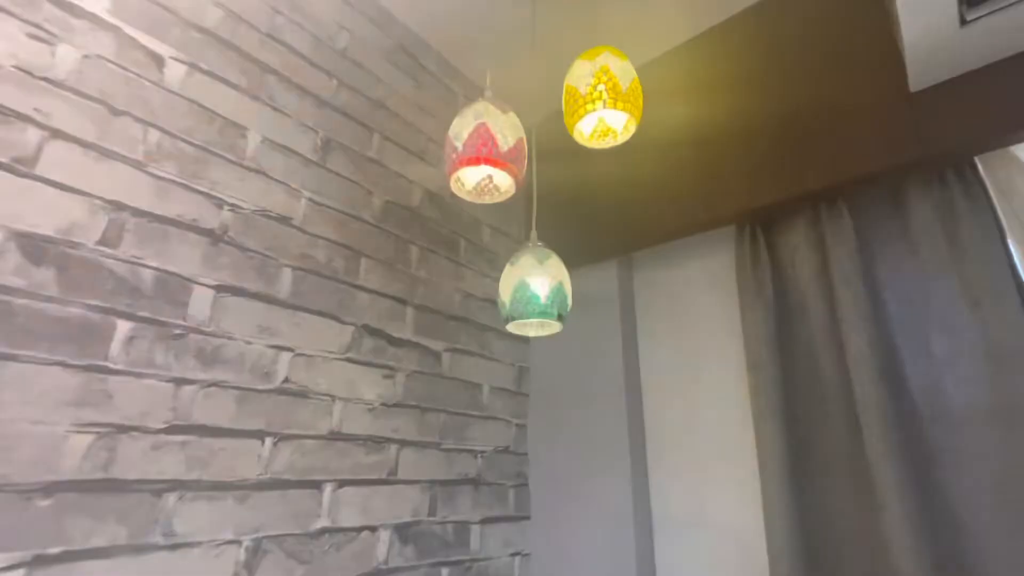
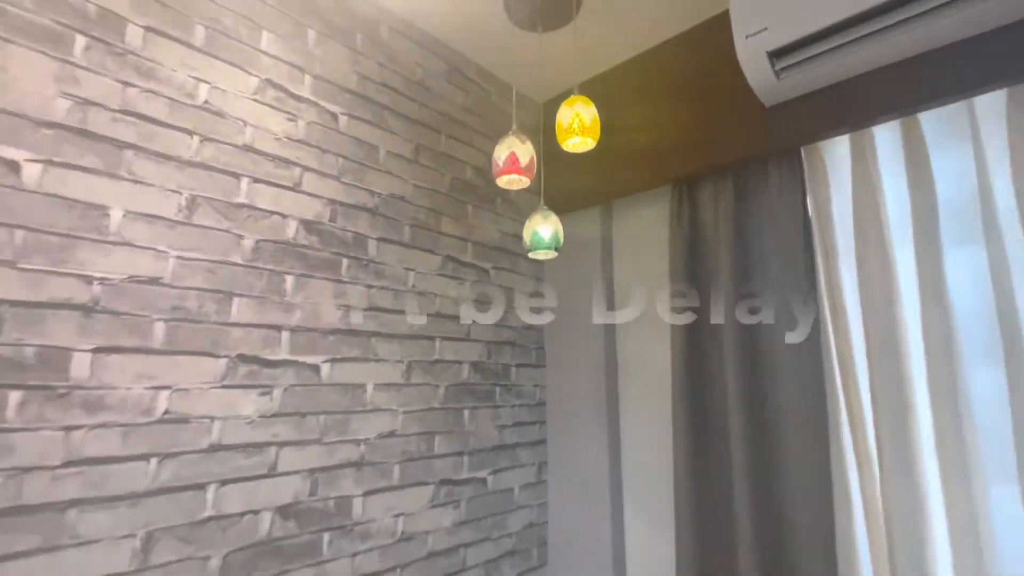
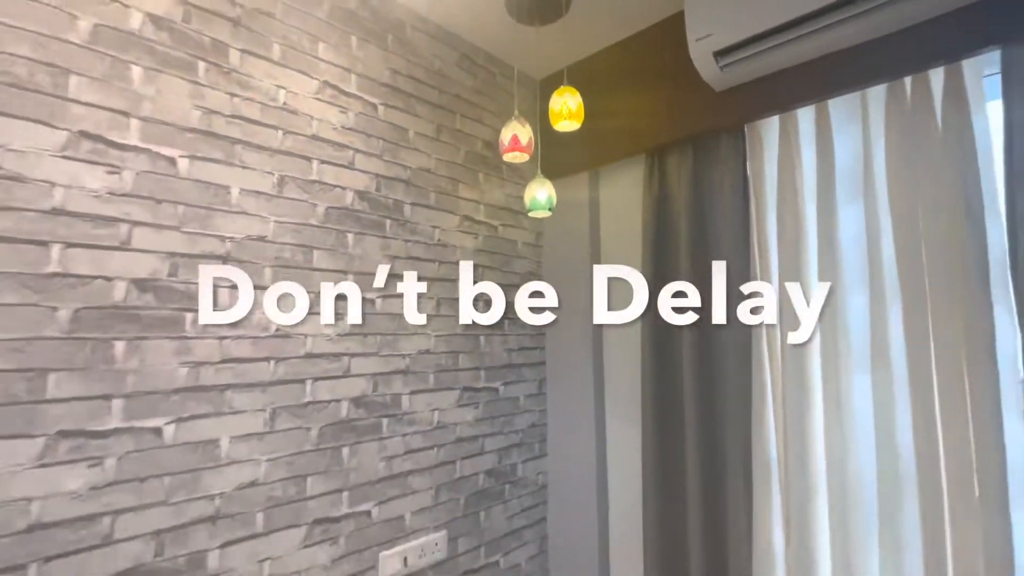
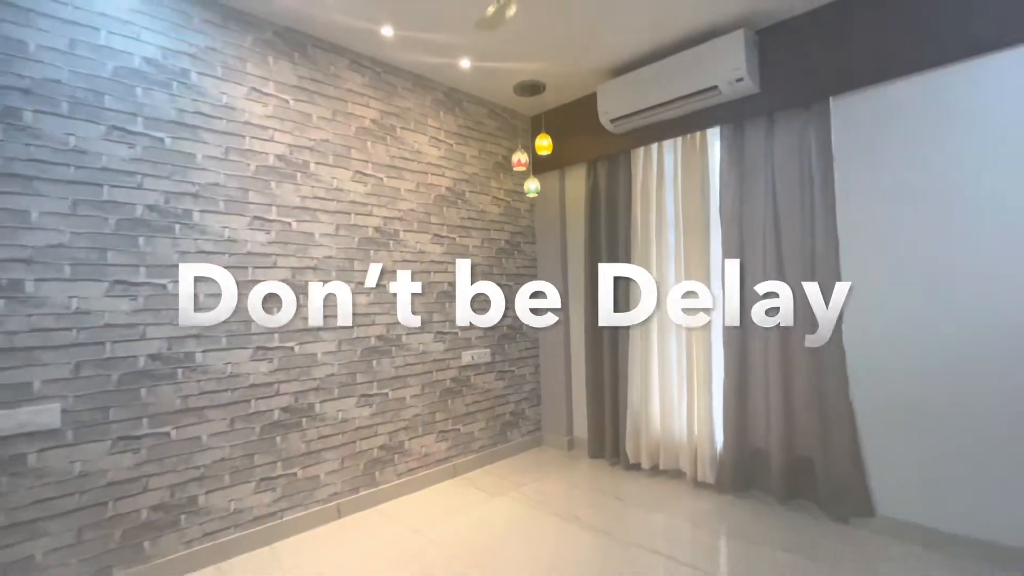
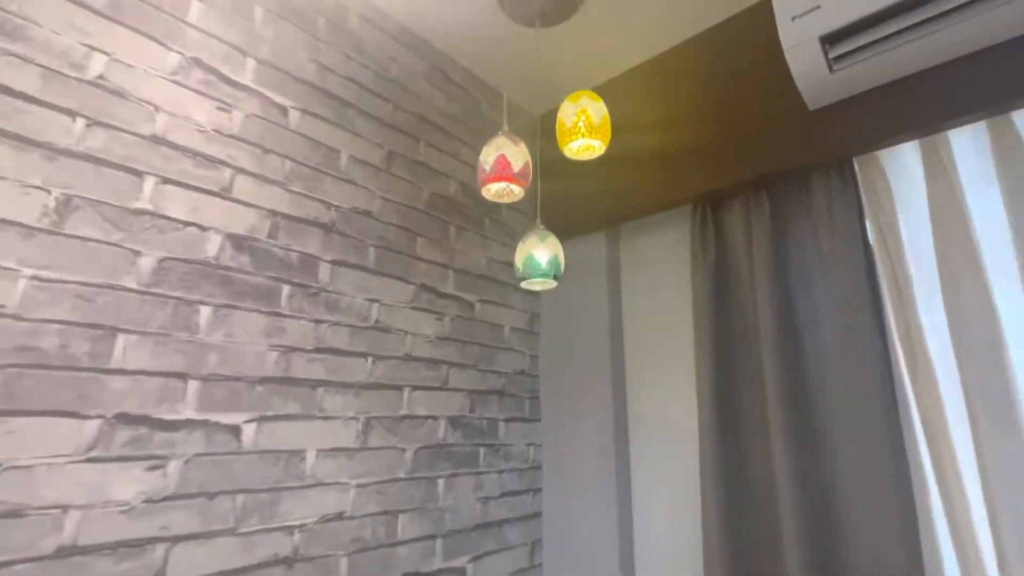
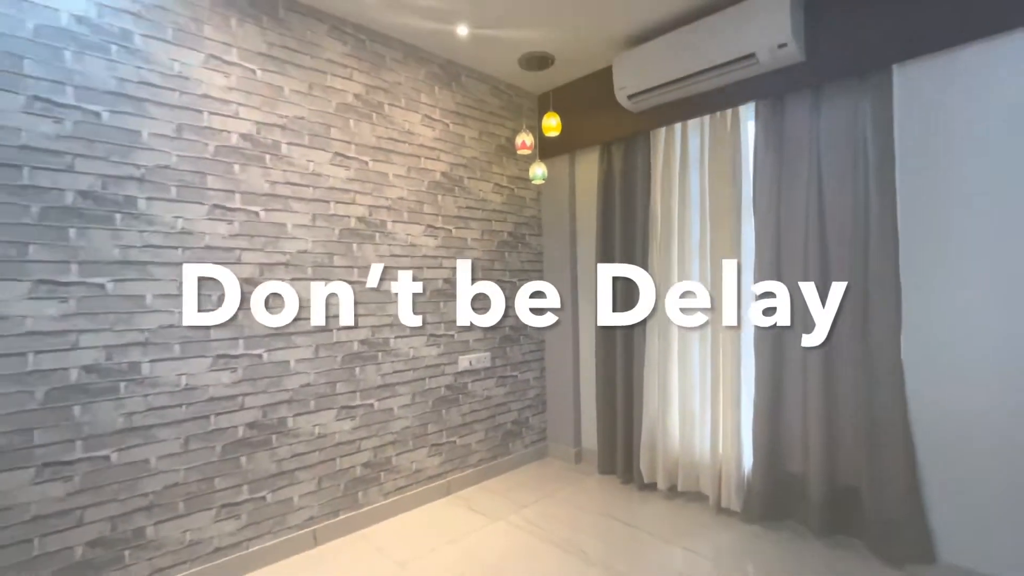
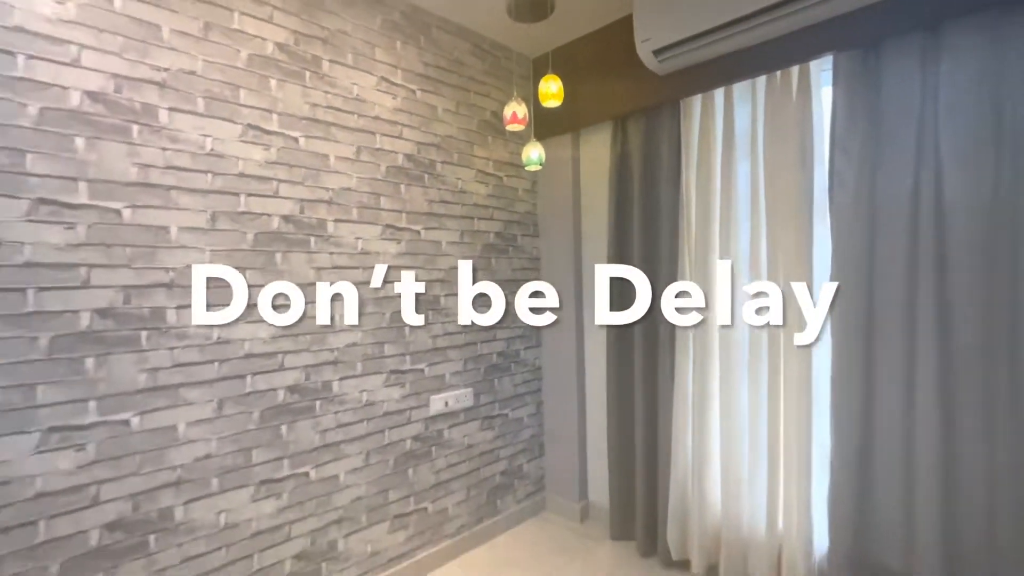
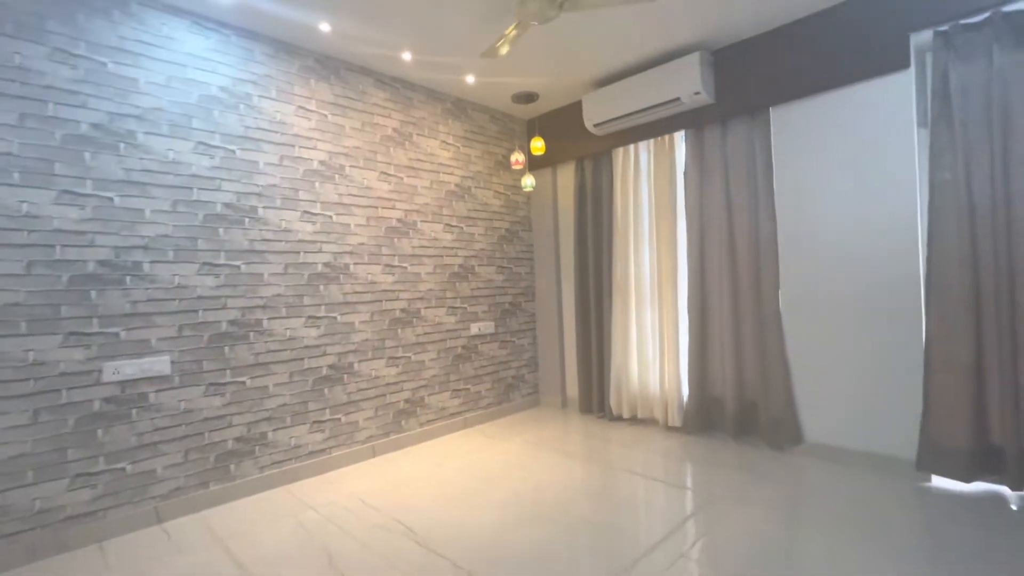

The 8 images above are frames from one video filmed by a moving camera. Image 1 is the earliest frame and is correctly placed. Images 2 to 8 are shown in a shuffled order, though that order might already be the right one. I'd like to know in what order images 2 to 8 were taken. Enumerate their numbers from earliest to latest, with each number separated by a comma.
5, 2, 3, 7, 6, 4, 8
